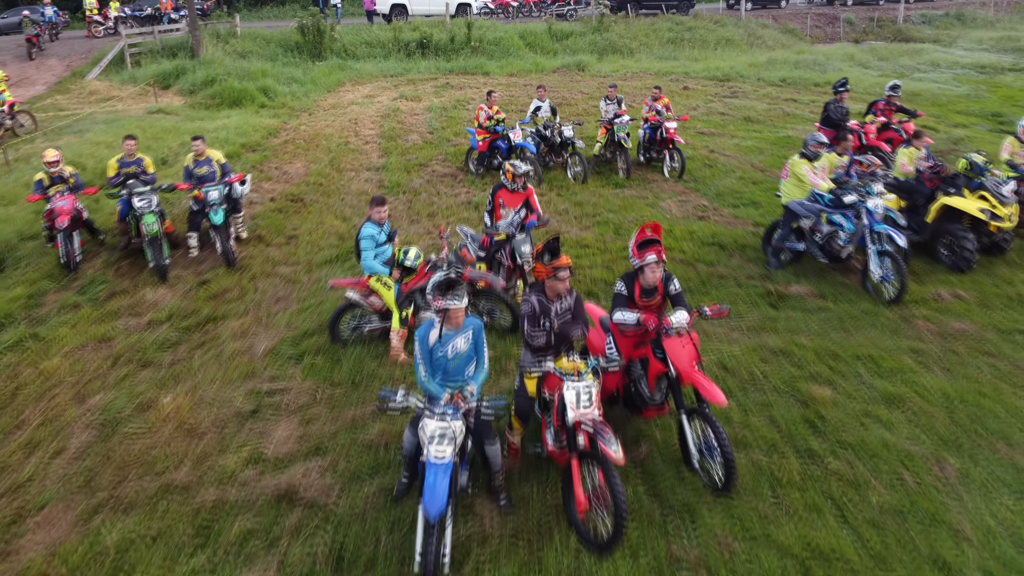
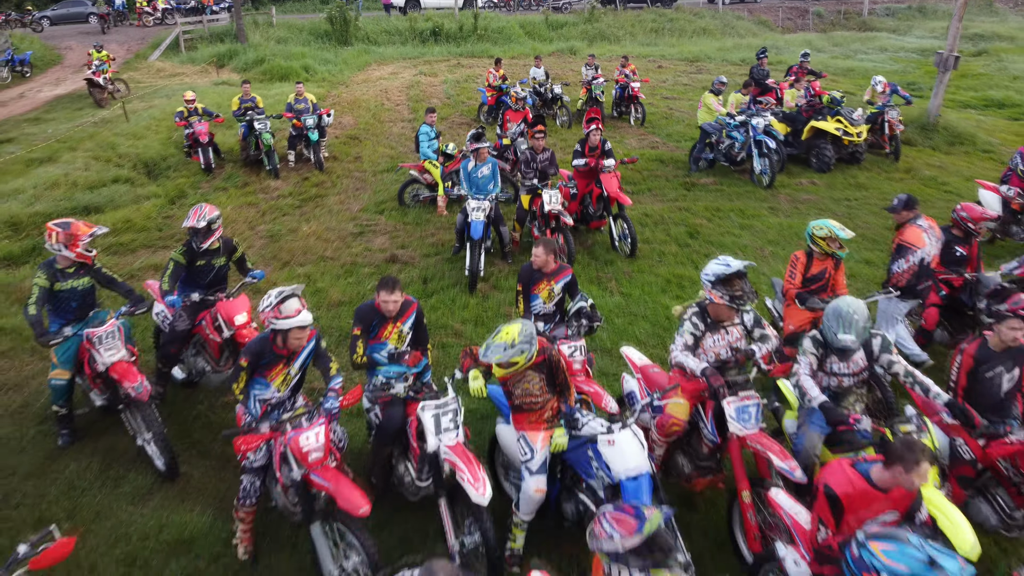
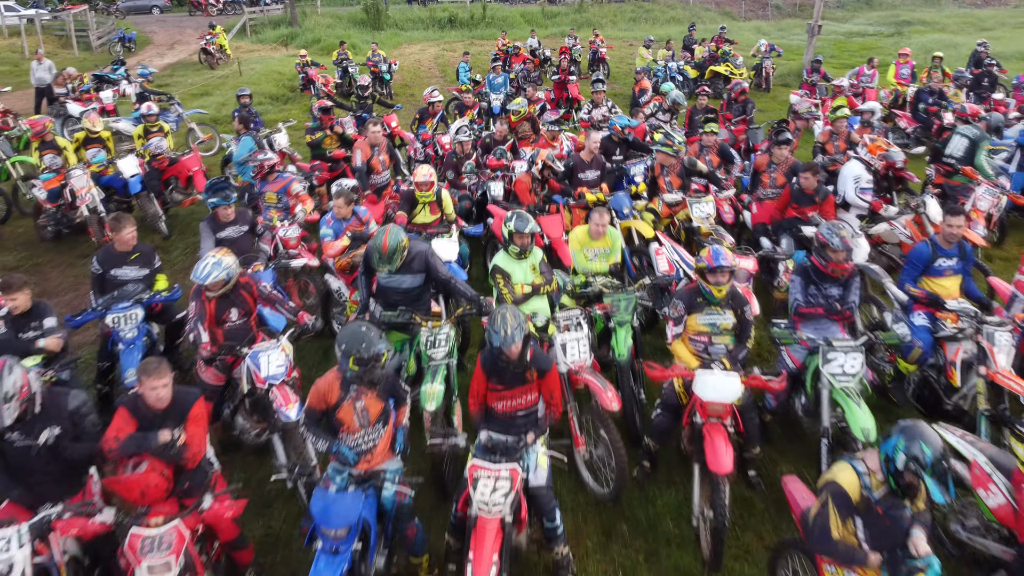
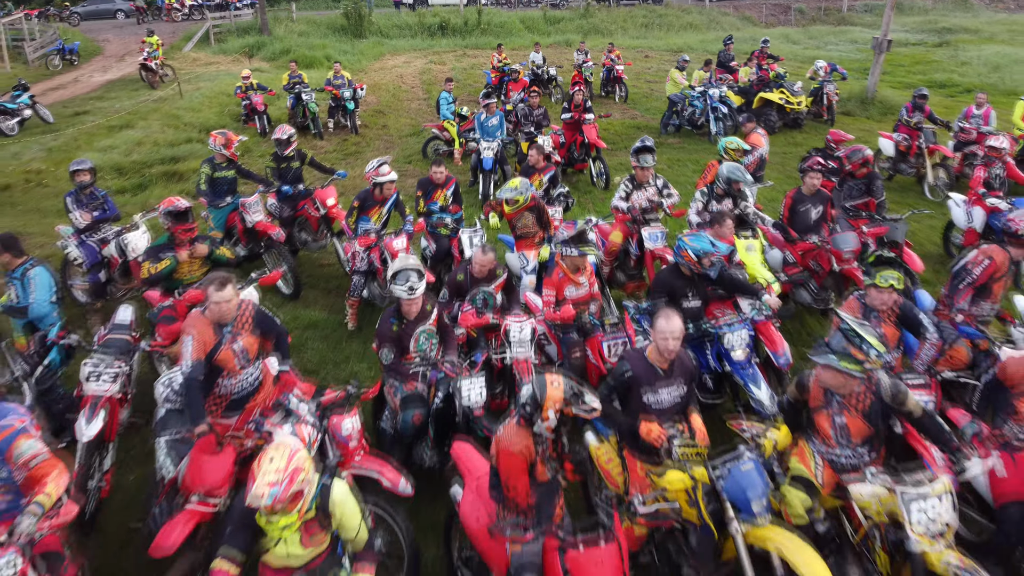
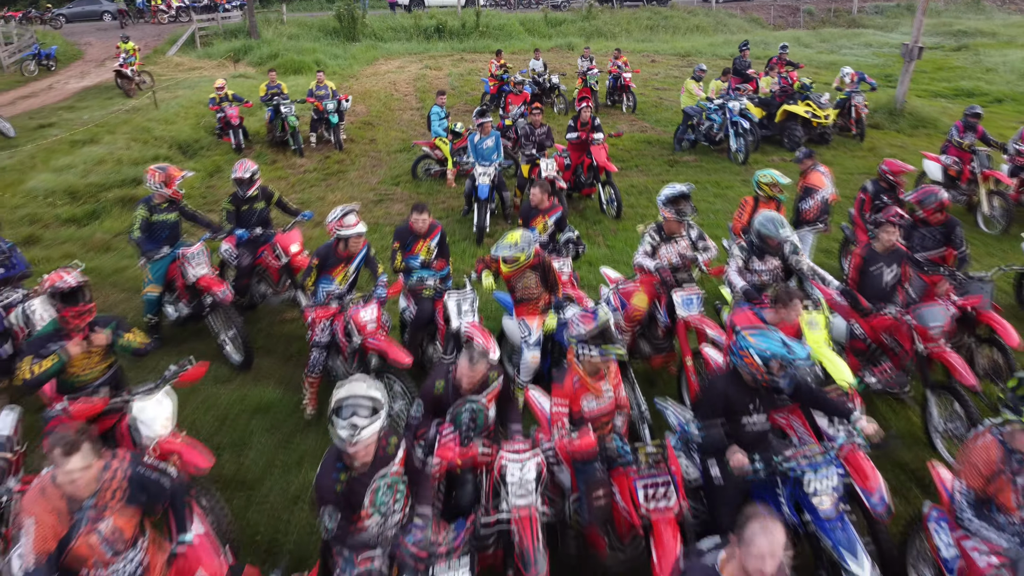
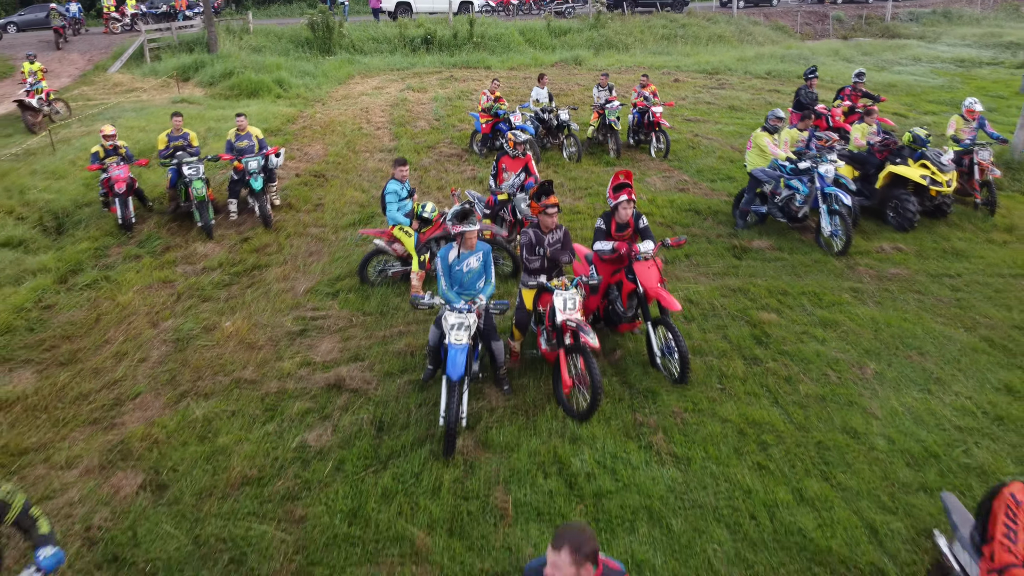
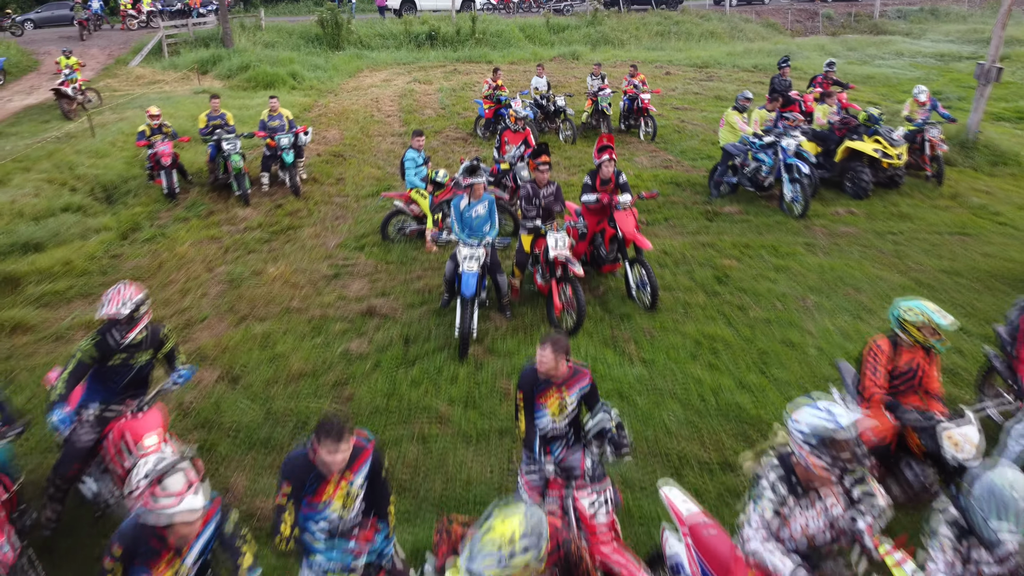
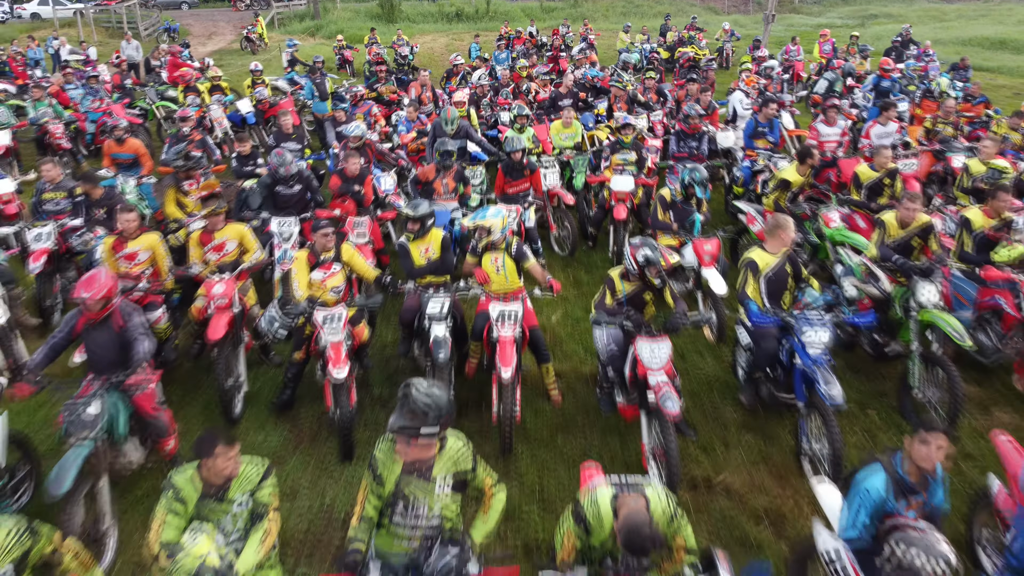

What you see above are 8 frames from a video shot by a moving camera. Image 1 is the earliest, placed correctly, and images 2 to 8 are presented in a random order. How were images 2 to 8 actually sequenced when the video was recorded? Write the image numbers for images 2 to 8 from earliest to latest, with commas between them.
6, 7, 2, 5, 4, 3, 8
